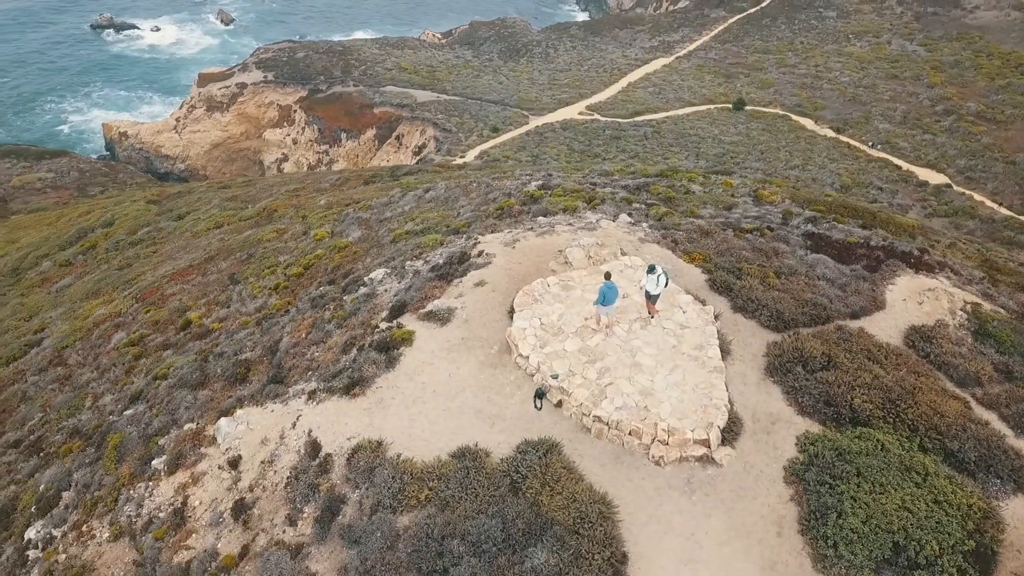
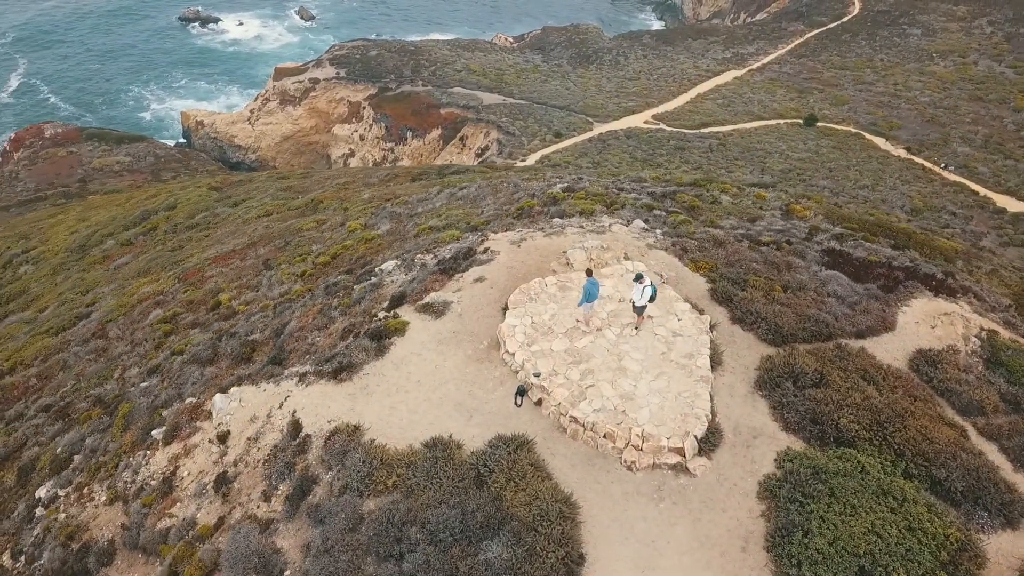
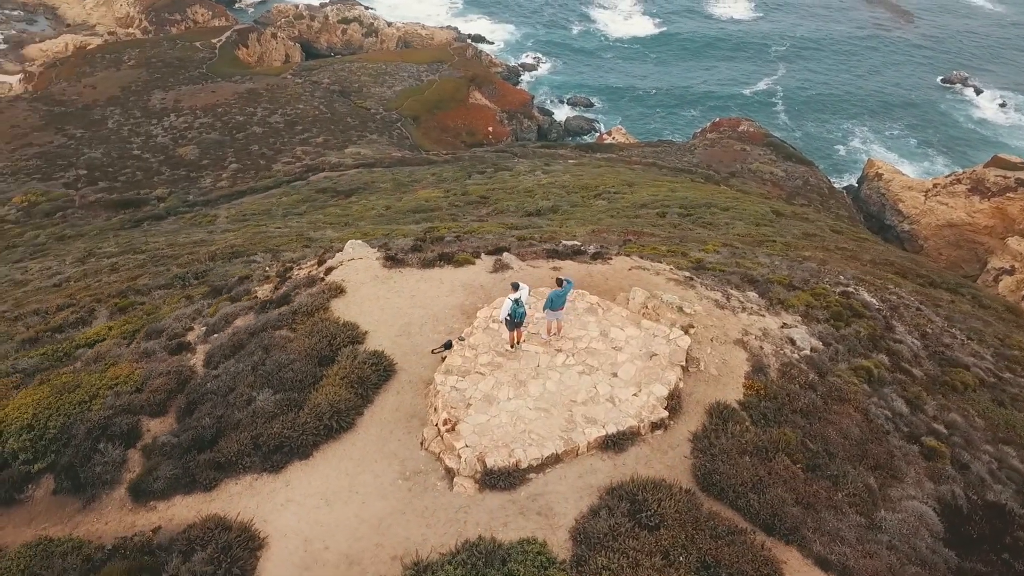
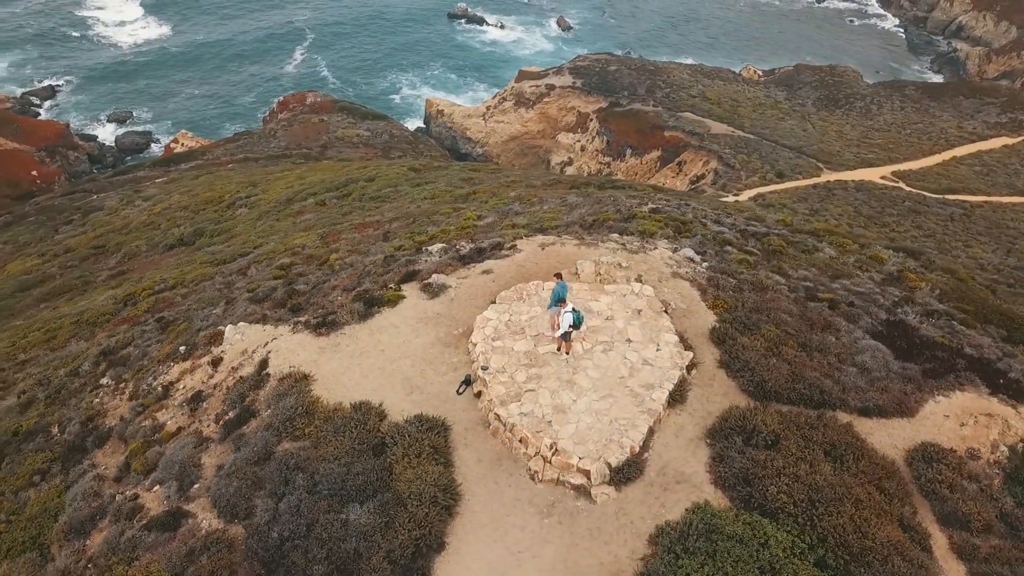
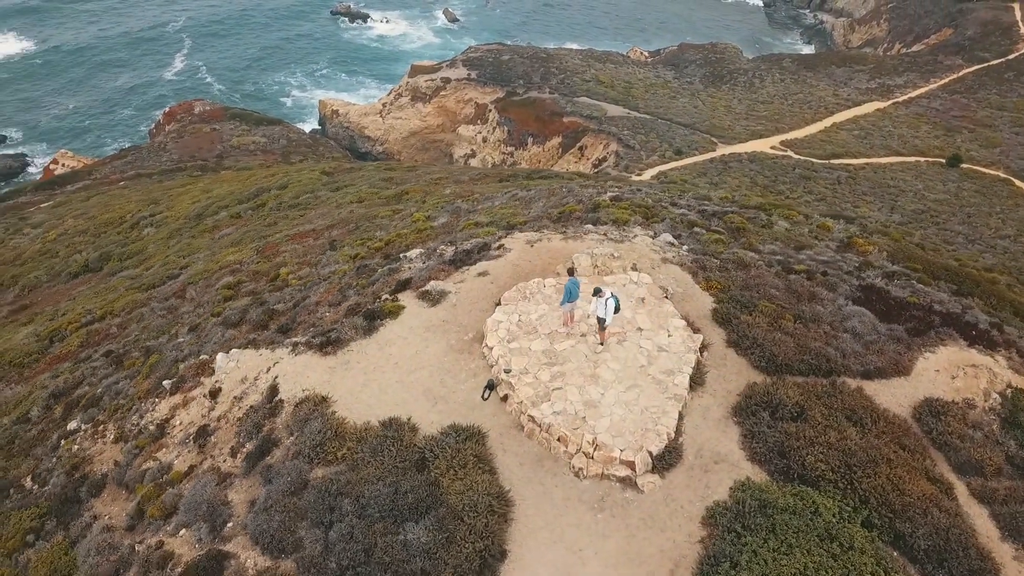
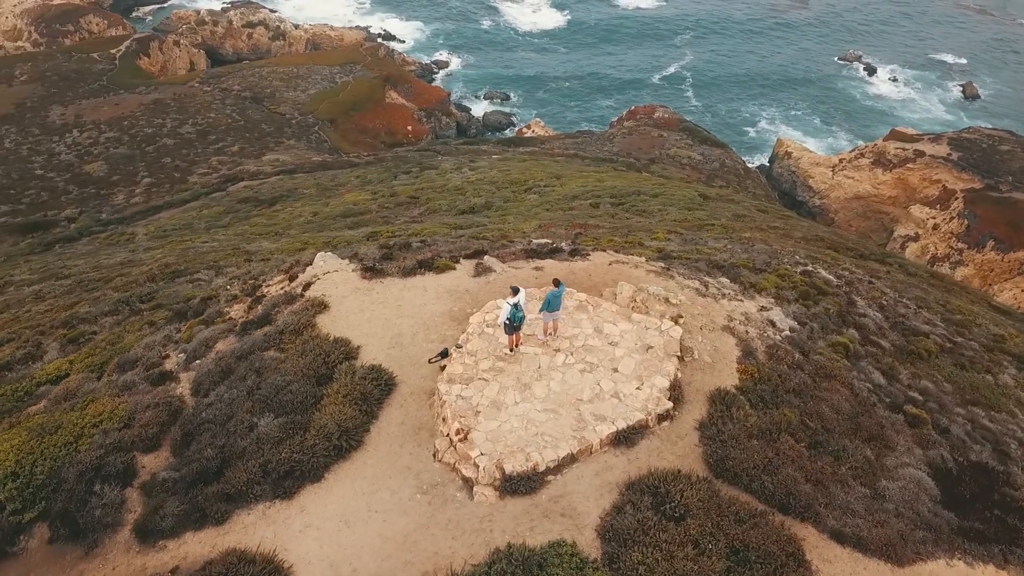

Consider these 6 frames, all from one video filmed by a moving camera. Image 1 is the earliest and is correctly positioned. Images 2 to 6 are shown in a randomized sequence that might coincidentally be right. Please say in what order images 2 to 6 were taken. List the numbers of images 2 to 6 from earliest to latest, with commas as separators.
2, 5, 4, 6, 3
